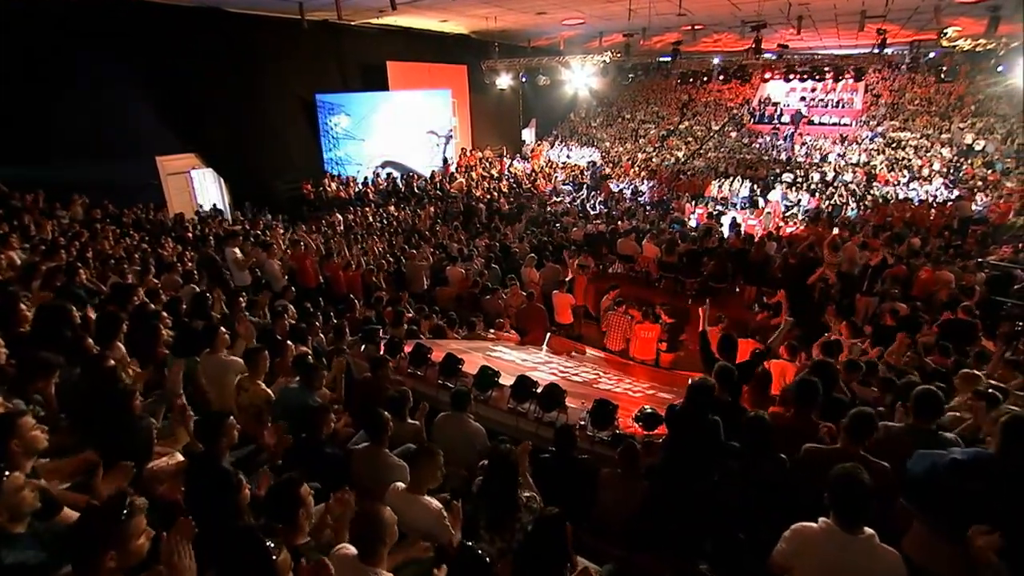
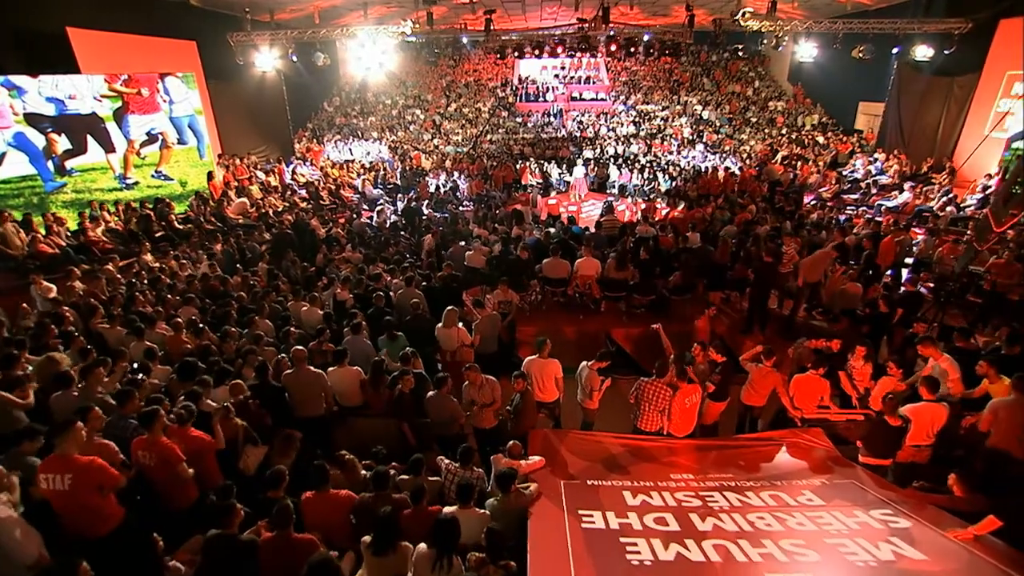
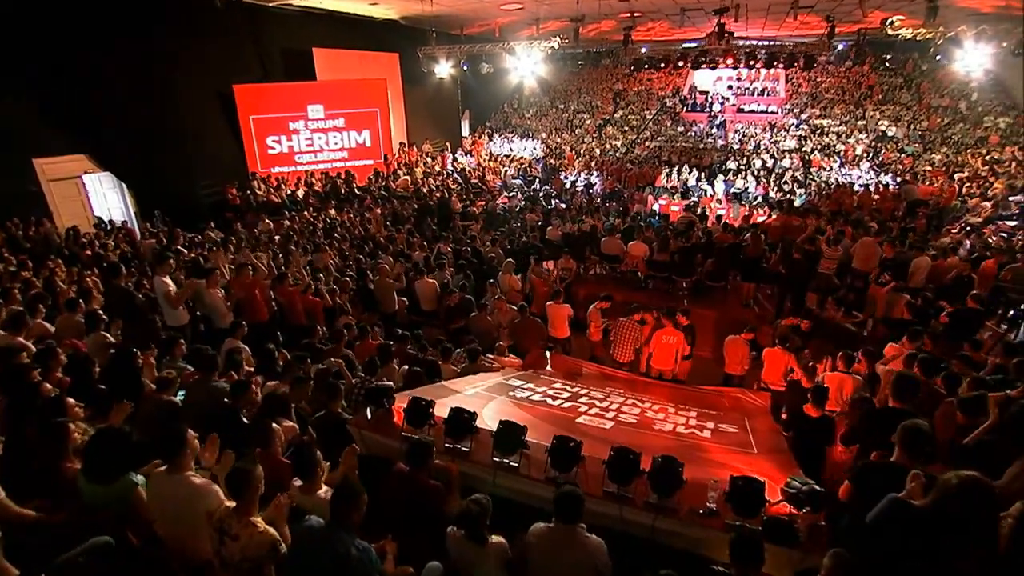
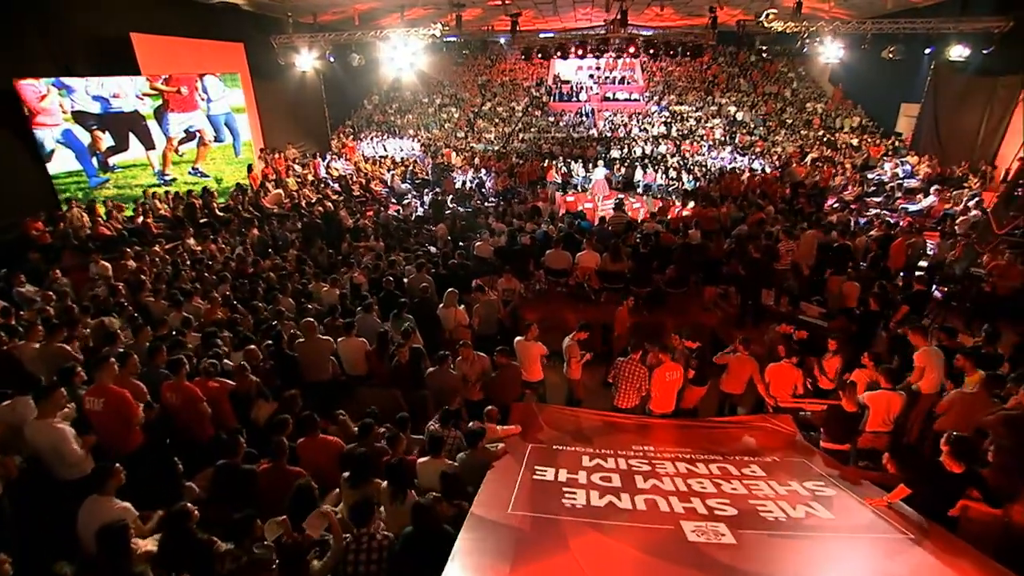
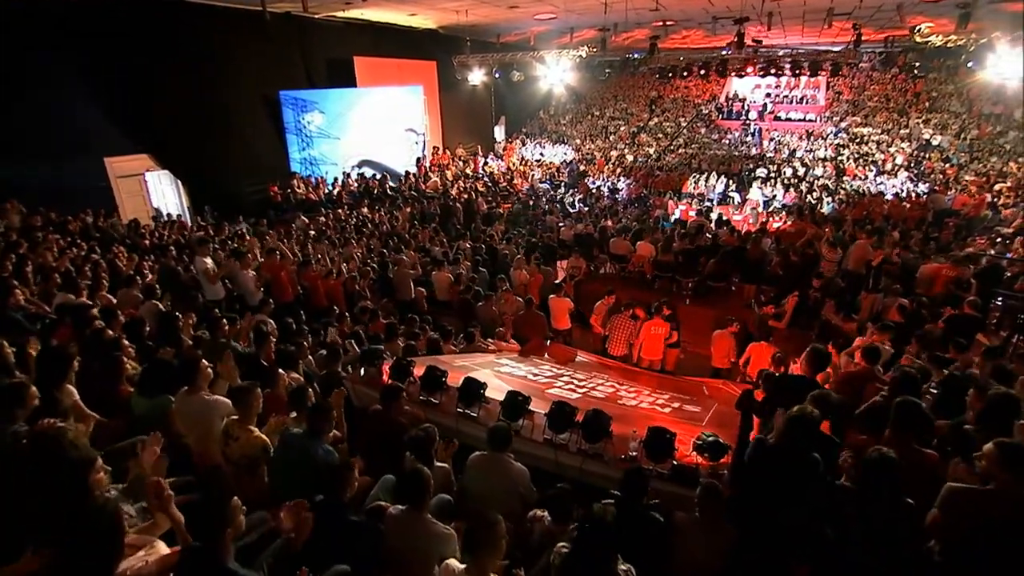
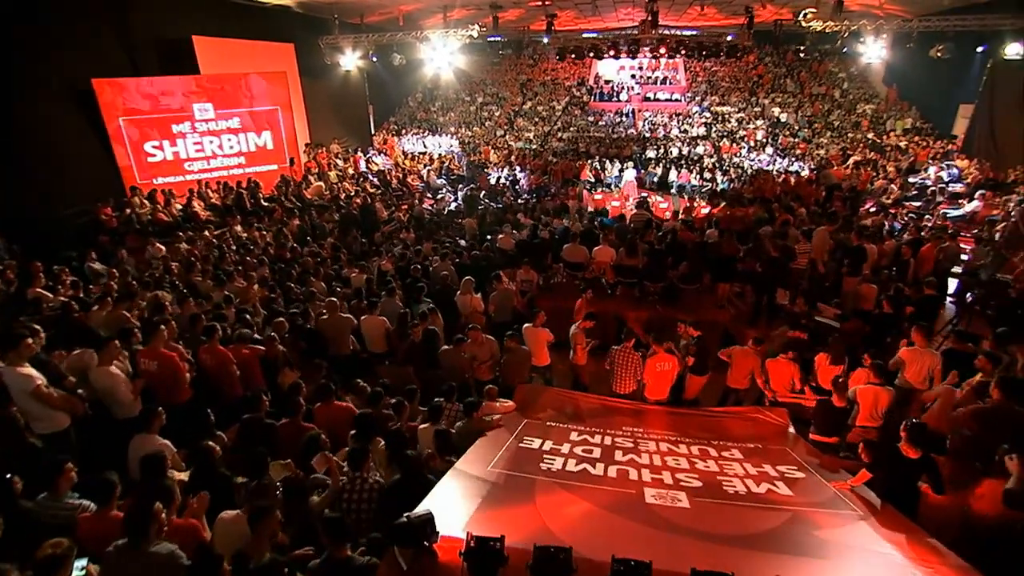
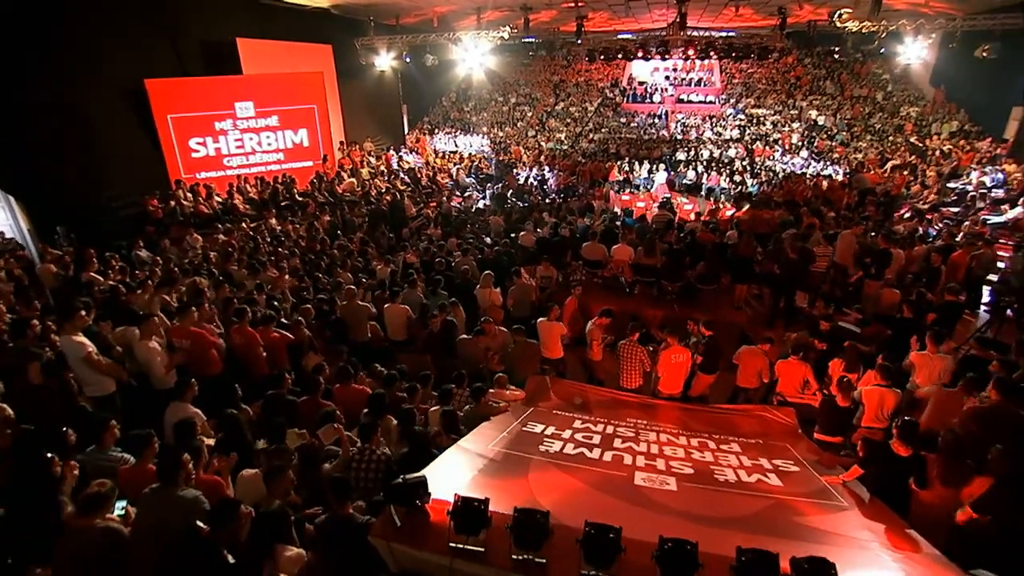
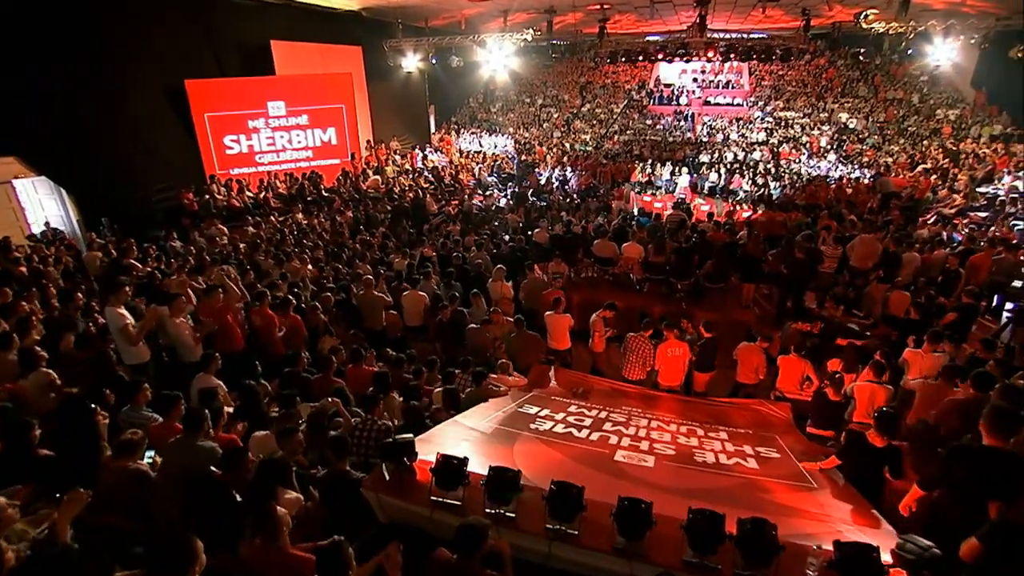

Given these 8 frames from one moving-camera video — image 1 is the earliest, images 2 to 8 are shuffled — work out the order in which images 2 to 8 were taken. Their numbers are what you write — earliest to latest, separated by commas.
5, 3, 8, 7, 6, 4, 2
